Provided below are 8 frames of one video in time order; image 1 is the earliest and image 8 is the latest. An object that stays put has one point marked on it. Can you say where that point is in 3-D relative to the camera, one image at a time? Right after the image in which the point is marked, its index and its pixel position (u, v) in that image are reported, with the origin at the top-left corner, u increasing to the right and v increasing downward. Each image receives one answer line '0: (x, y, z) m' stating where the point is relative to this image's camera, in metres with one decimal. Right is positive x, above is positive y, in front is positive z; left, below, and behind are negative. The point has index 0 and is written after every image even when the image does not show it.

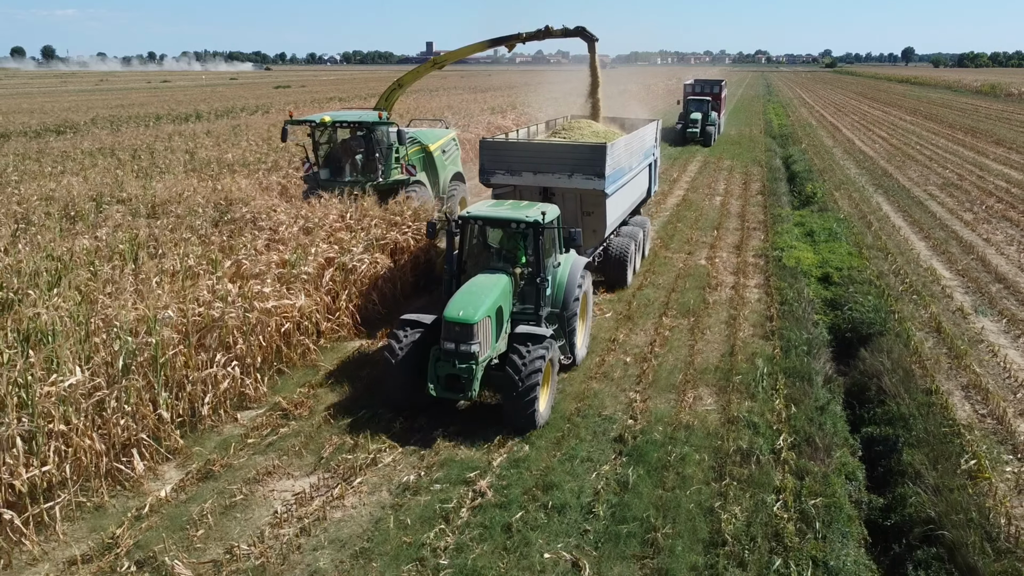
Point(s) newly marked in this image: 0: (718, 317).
0: (+2.1, -0.3, +8.2) m
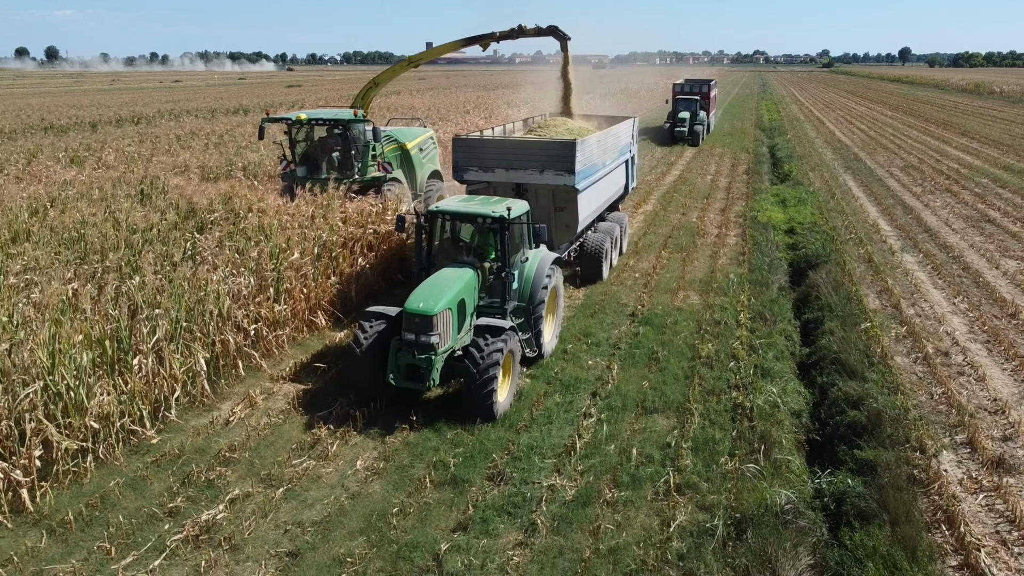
0: (+2.6, +0.5, +10.8) m
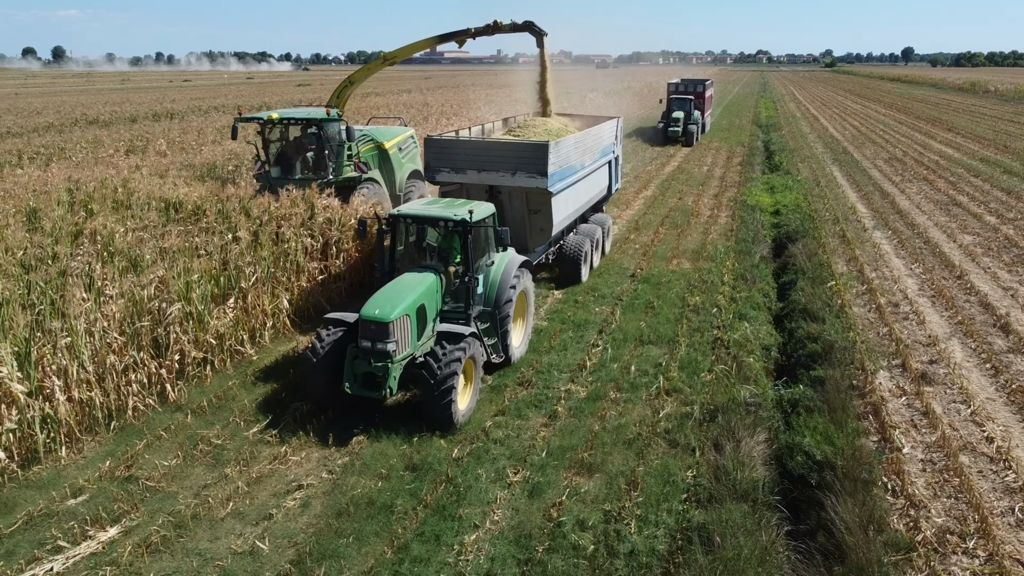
0: (+2.8, +0.9, +12.2) m
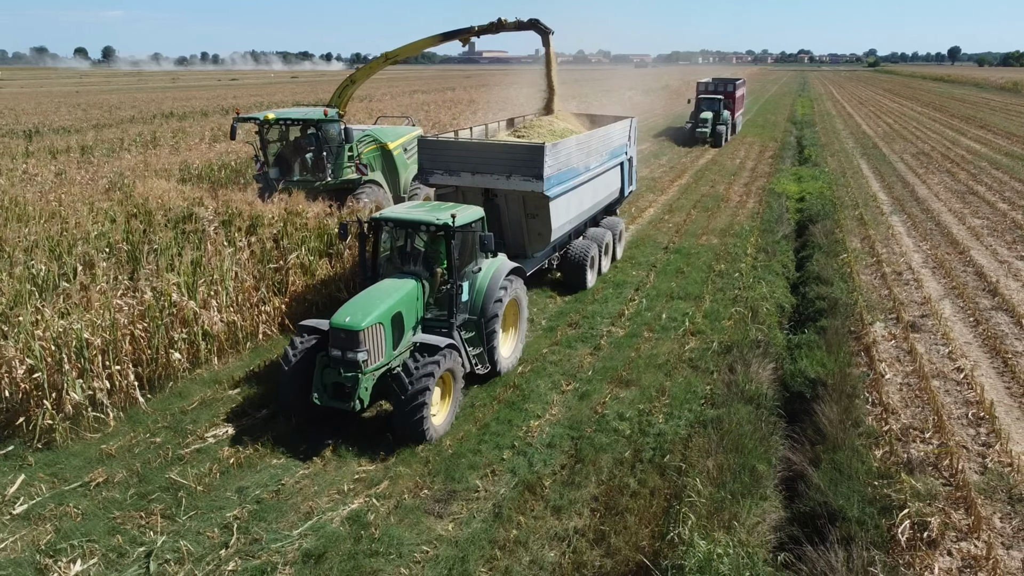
0: (+3.5, +1.2, +13.4) m
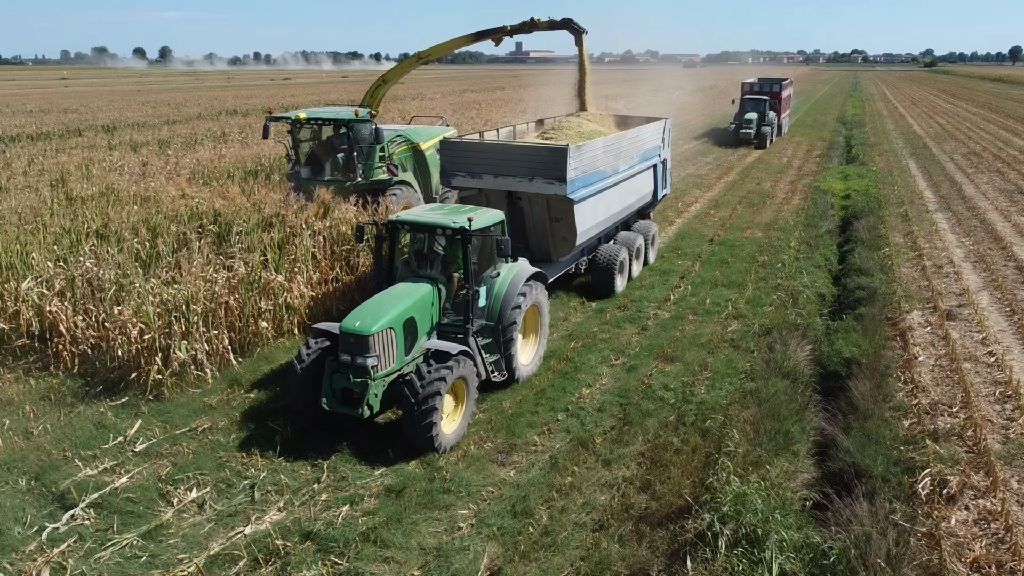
0: (+4.4, +1.3, +13.7) m
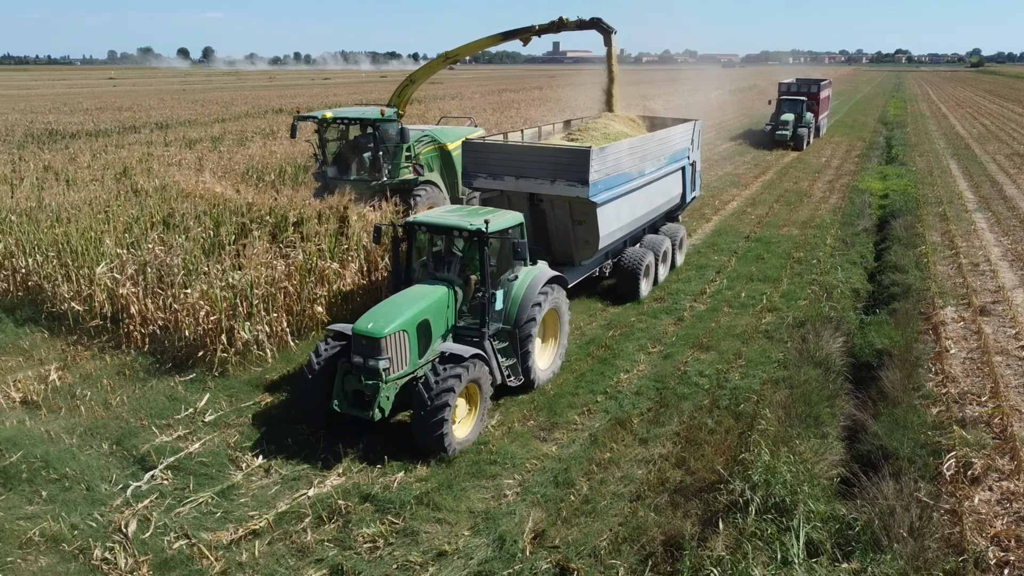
0: (+5.1, +1.4, +13.9) m
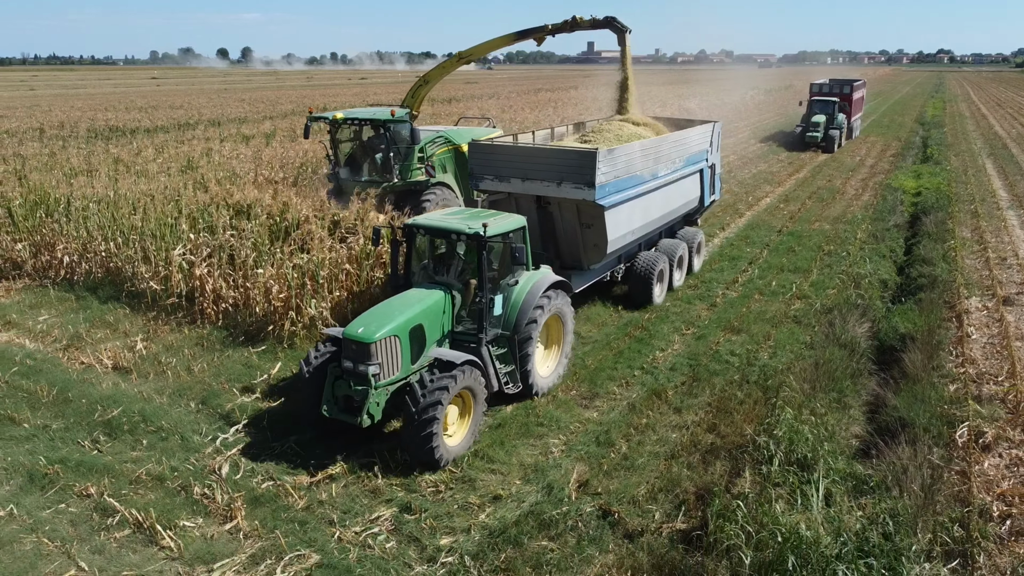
0: (+5.7, +1.5, +14.2) m
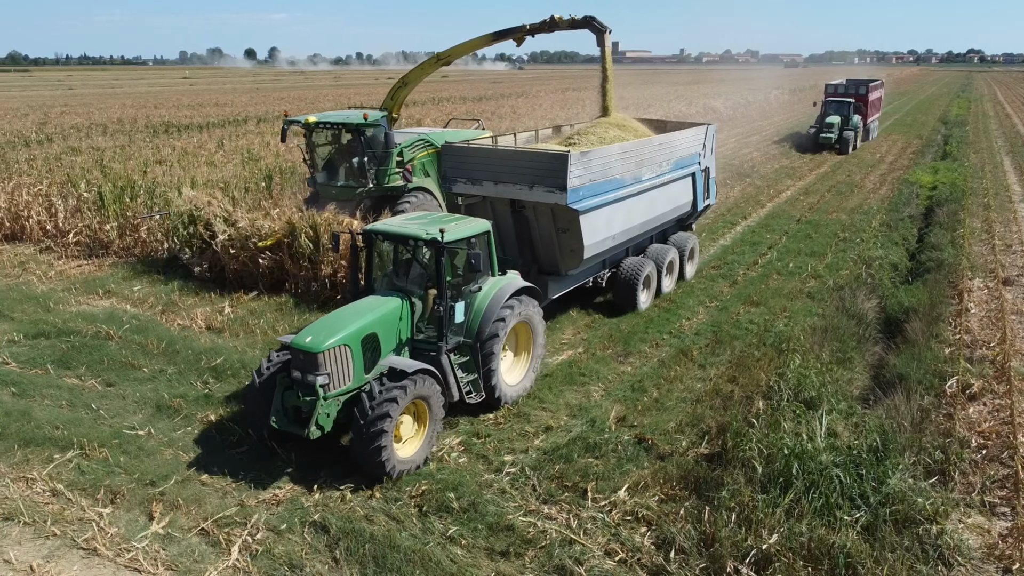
0: (+6.4, +1.7, +14.9) m
